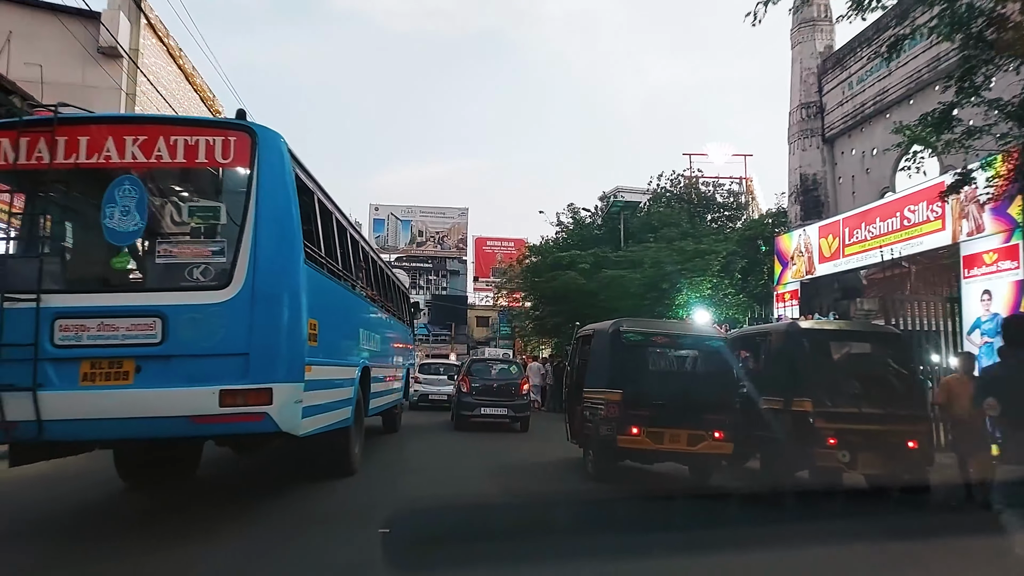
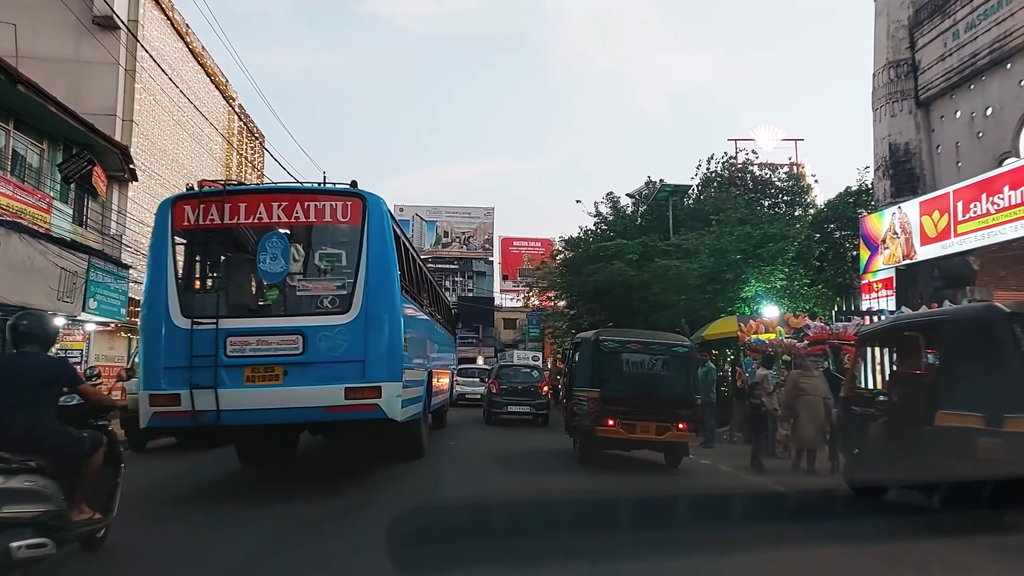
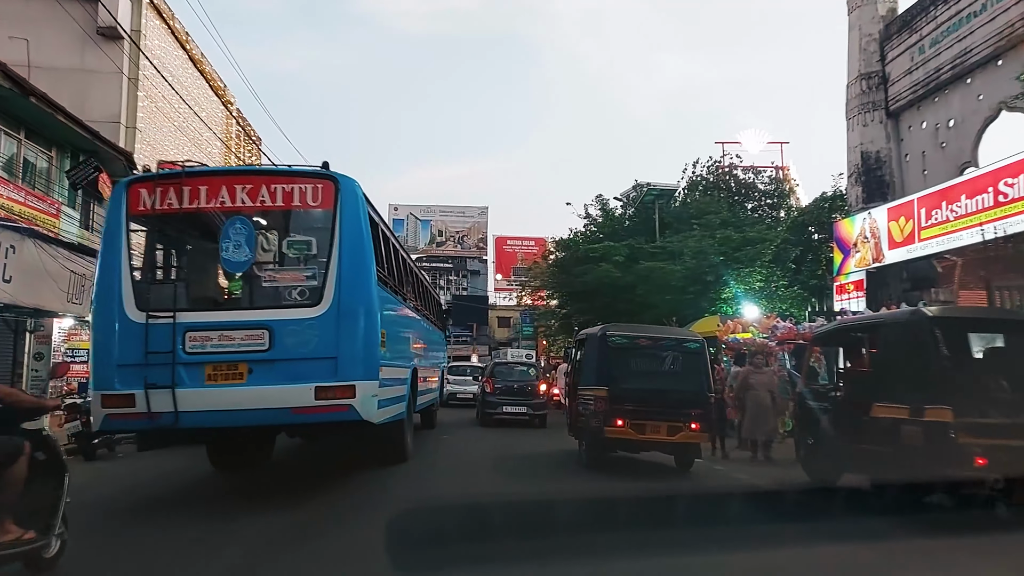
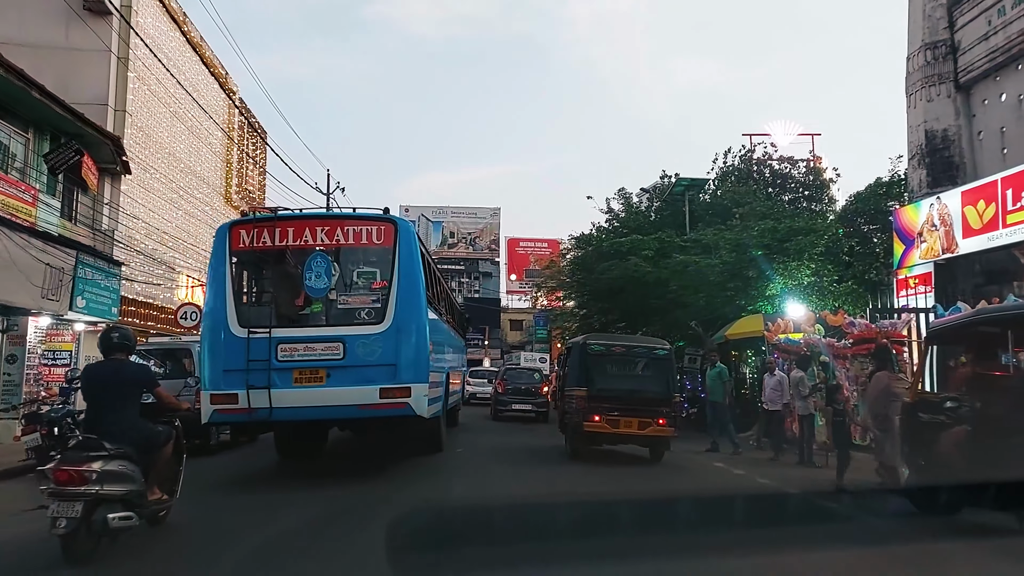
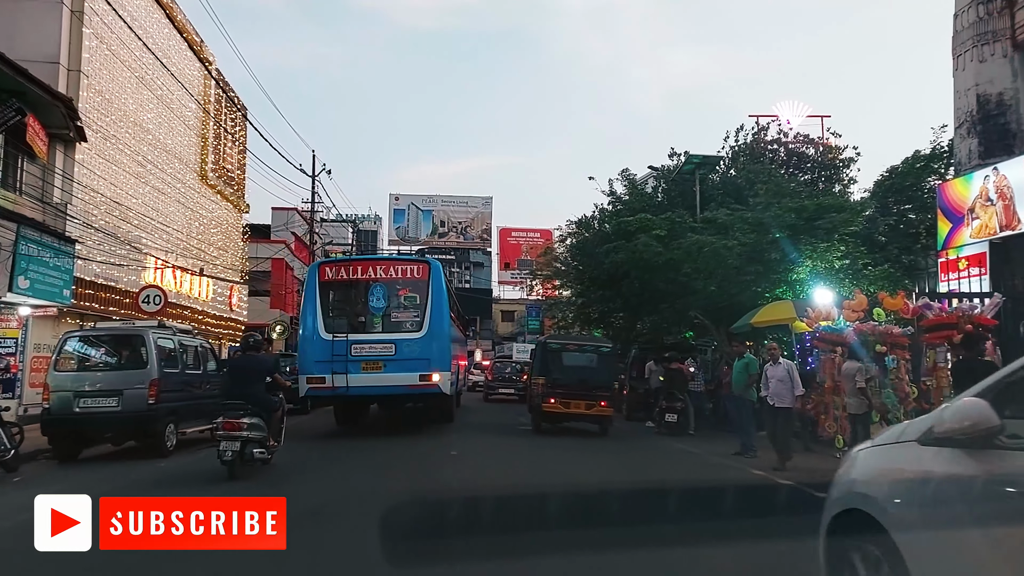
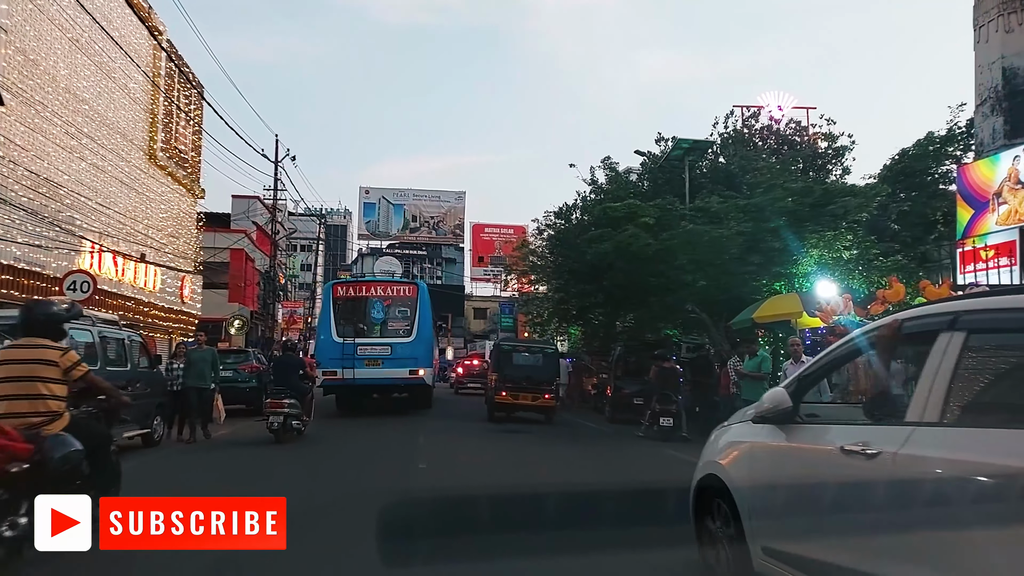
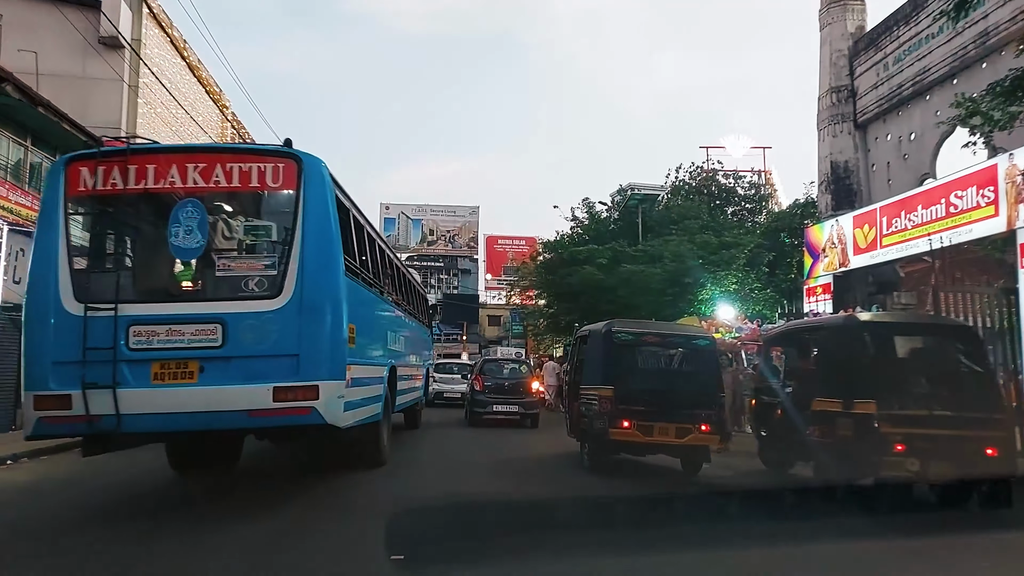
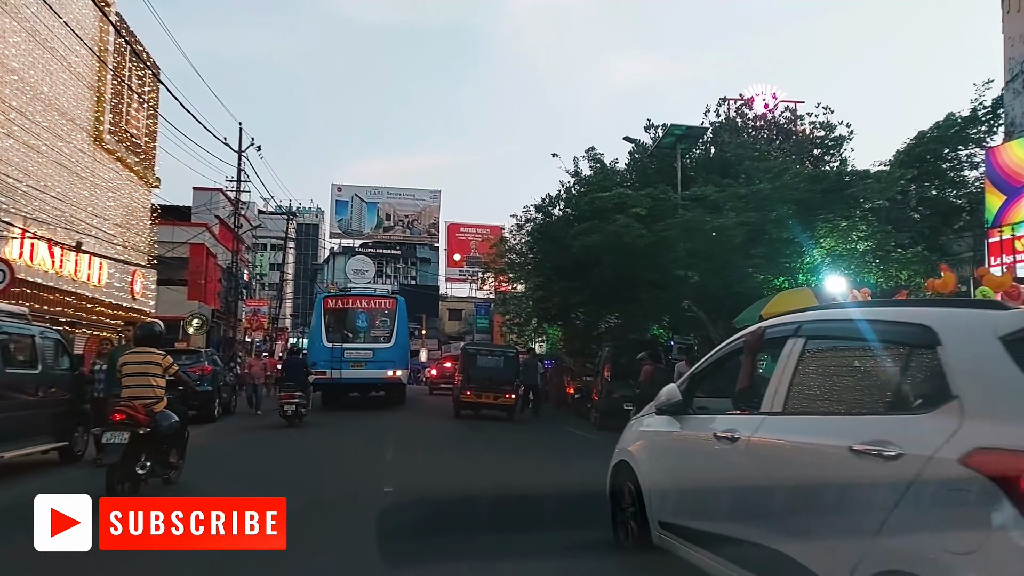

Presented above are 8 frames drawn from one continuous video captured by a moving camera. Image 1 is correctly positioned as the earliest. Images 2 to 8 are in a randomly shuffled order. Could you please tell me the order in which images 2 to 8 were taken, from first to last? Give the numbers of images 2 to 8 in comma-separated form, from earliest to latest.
7, 3, 2, 4, 5, 6, 8
